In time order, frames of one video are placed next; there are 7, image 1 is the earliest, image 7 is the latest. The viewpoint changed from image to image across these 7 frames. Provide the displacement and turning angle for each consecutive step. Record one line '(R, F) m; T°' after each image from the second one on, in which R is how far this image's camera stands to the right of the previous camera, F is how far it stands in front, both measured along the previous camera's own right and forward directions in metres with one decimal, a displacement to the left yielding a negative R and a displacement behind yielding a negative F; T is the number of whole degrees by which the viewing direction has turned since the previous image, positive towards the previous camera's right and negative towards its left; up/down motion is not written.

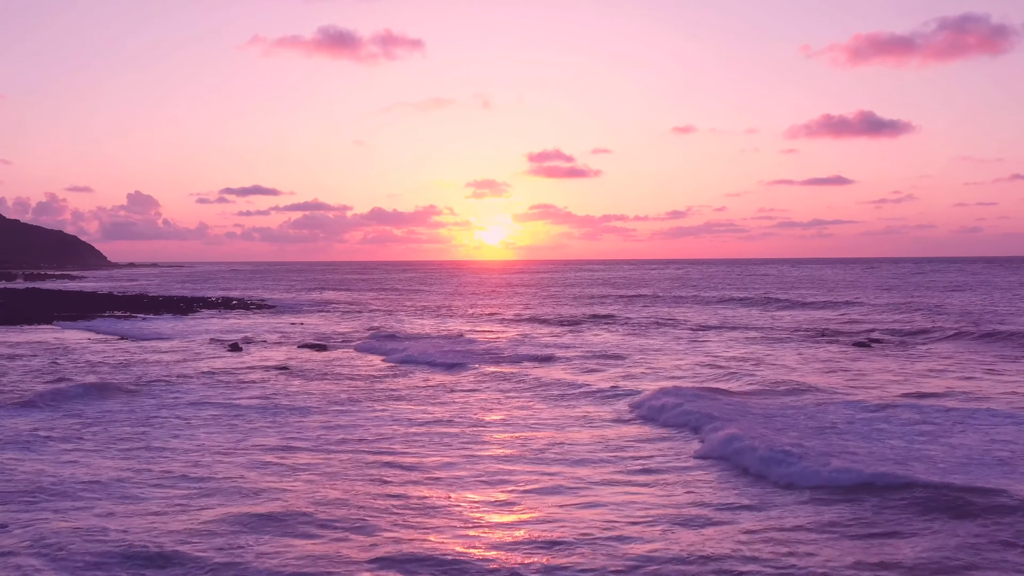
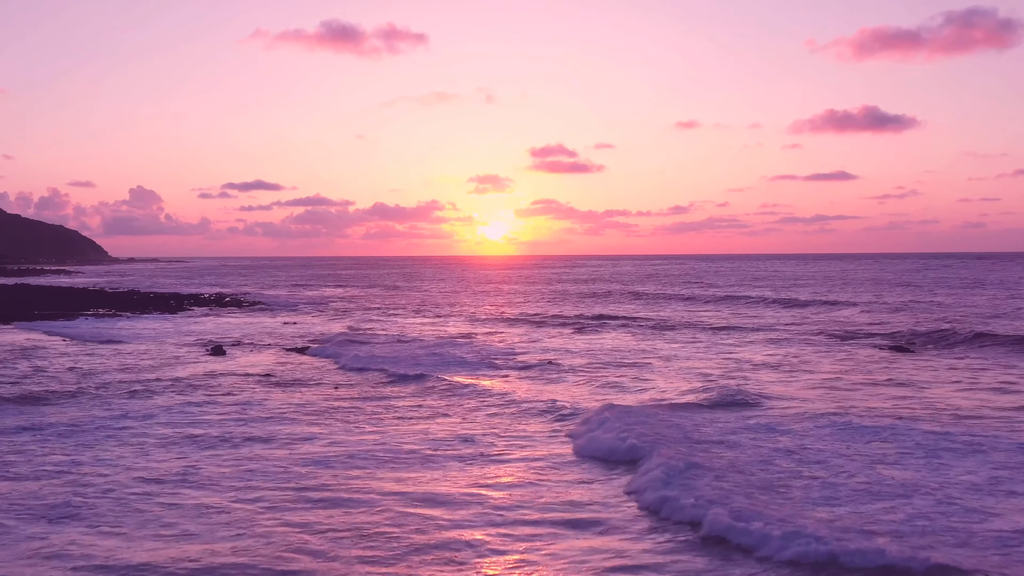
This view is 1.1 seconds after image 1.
(0.0, +2.1) m; 0°
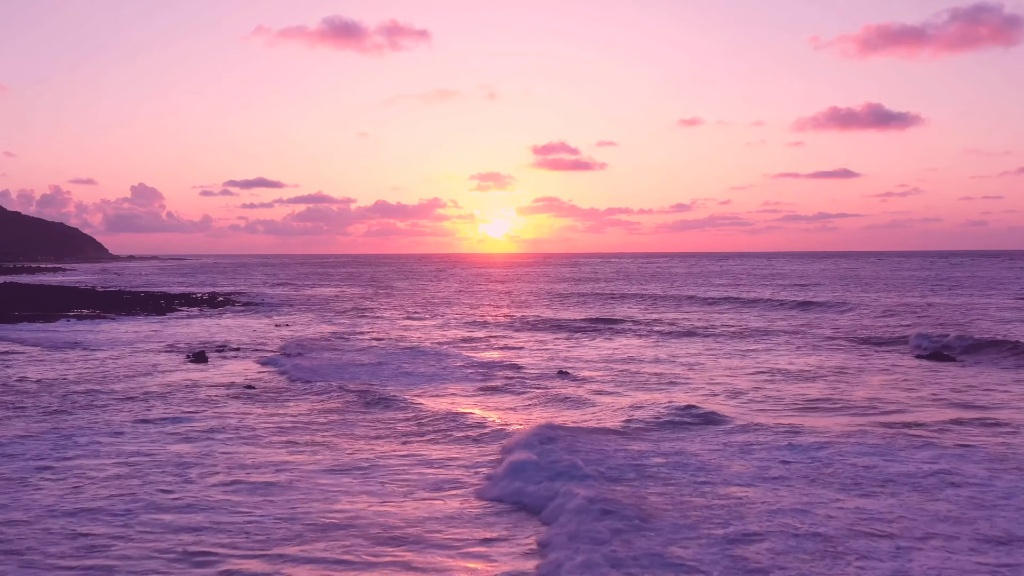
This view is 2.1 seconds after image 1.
(-0.1, +2.0) m; 0°
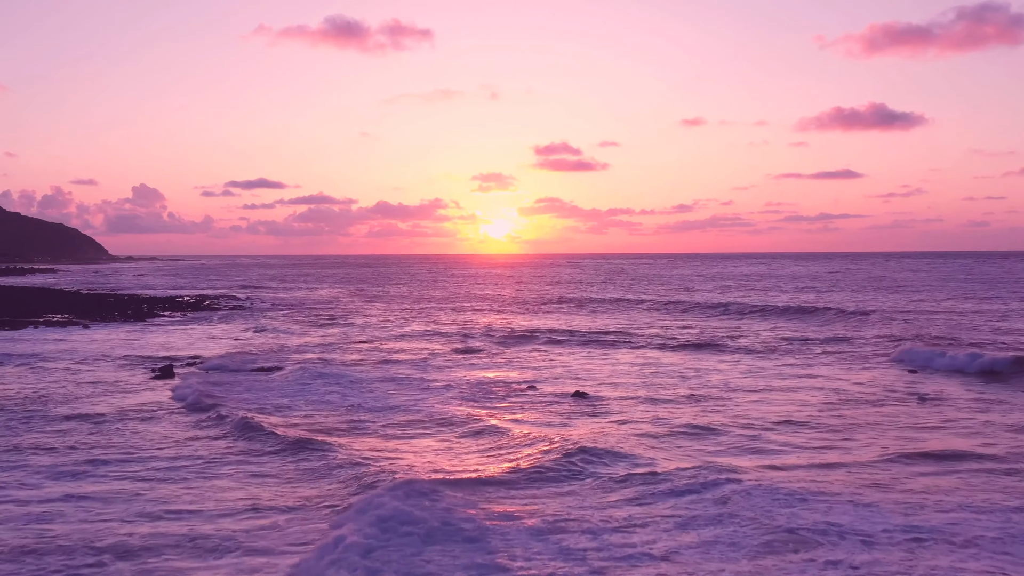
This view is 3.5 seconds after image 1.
(-0.2, +3.0) m; 0°
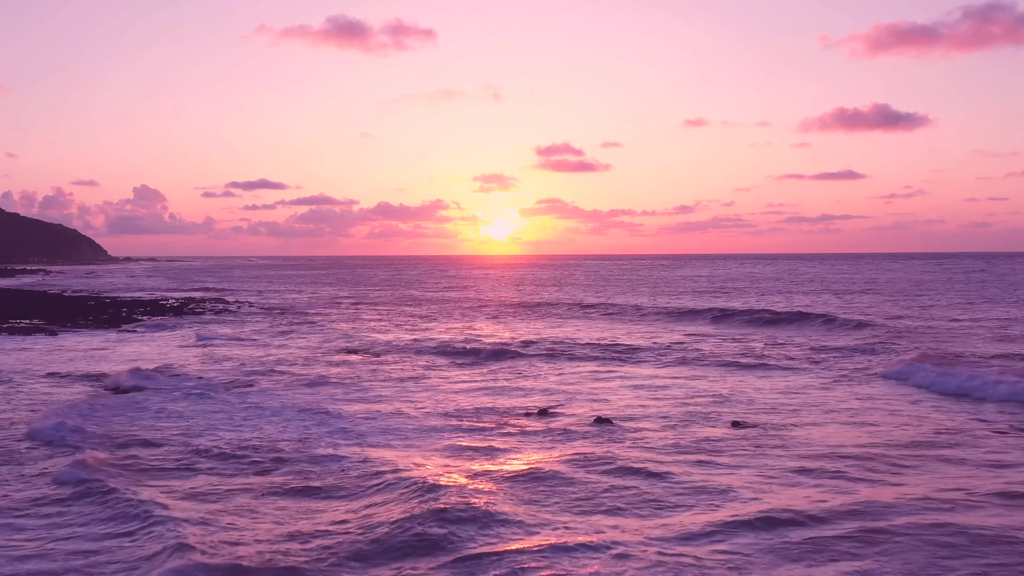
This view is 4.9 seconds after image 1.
(-0.2, +3.0) m; 0°
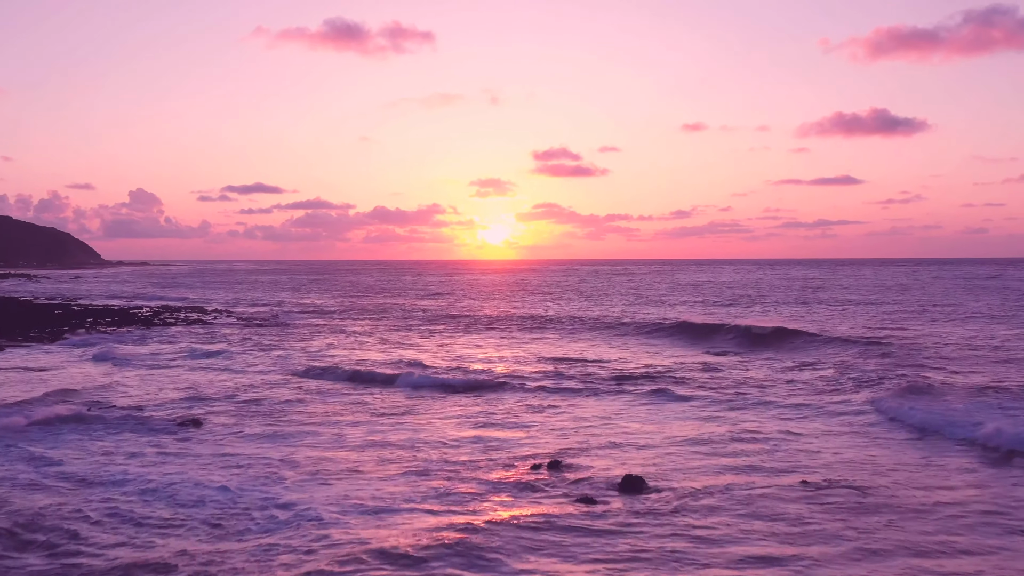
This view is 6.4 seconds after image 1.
(-0.2, +3.7) m; 0°
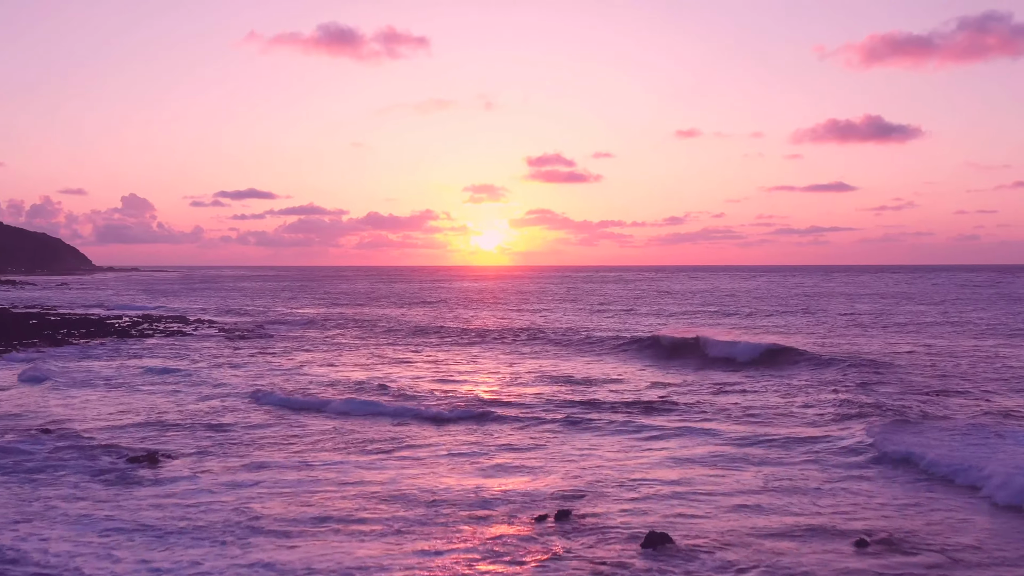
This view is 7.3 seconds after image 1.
(-0.1, +2.1) m; 0°
